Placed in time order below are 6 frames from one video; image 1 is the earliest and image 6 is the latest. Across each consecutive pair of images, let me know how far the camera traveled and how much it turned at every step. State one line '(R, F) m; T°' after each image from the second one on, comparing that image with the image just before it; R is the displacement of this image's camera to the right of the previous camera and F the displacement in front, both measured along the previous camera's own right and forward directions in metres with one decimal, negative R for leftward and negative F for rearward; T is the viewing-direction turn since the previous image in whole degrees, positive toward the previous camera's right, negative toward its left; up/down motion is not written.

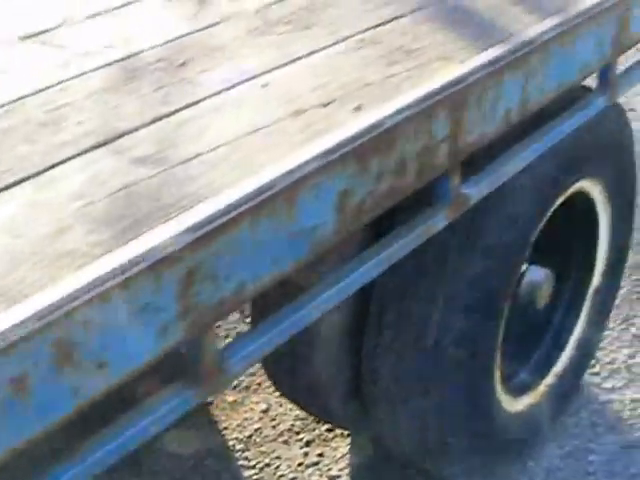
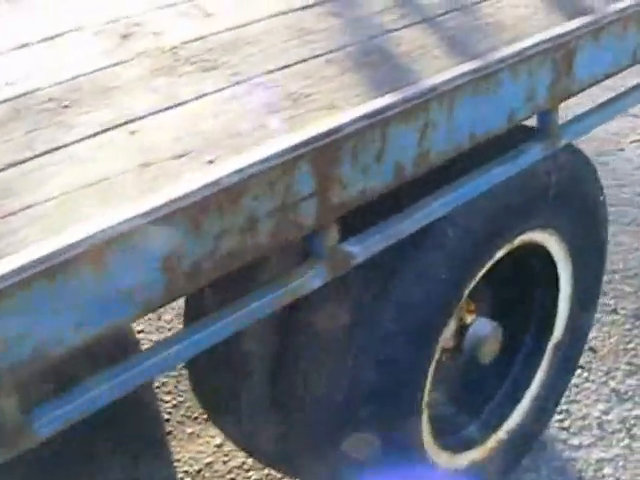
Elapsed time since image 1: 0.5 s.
(+0.6, +0.1) m; -6°
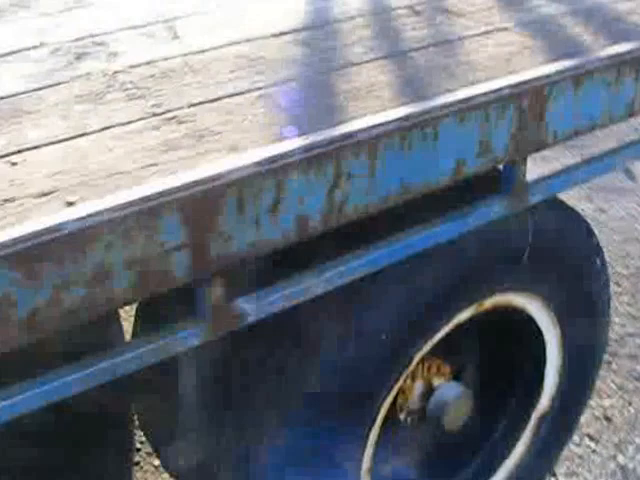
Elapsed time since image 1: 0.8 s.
(+0.5, +0.2) m; -8°
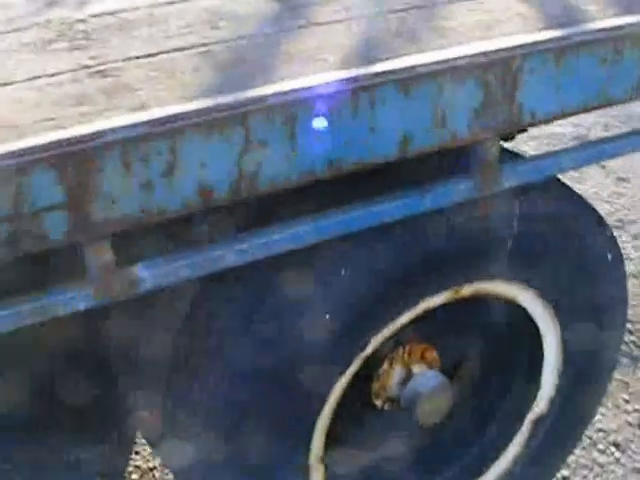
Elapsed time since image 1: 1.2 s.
(+0.5, +0.2) m; -9°
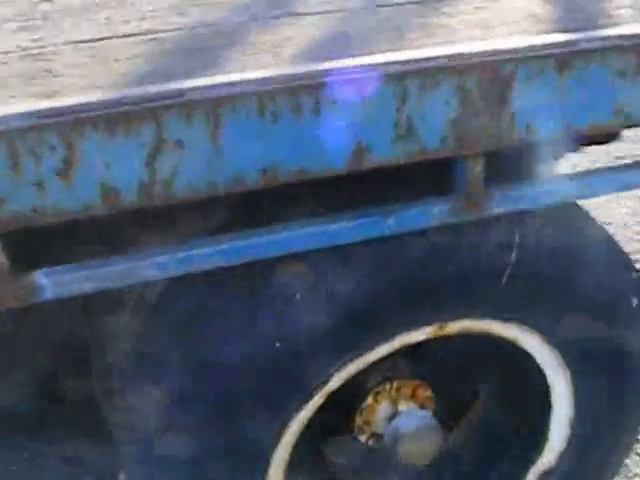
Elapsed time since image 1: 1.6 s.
(+0.4, +0.3) m; -8°
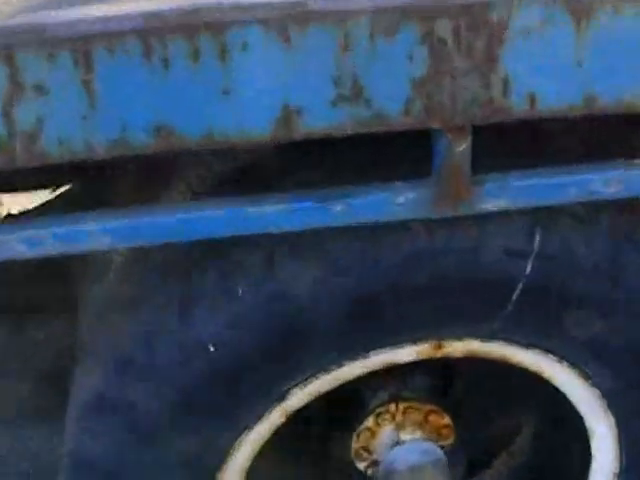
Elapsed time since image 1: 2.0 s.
(+0.5, +0.5) m; -12°
